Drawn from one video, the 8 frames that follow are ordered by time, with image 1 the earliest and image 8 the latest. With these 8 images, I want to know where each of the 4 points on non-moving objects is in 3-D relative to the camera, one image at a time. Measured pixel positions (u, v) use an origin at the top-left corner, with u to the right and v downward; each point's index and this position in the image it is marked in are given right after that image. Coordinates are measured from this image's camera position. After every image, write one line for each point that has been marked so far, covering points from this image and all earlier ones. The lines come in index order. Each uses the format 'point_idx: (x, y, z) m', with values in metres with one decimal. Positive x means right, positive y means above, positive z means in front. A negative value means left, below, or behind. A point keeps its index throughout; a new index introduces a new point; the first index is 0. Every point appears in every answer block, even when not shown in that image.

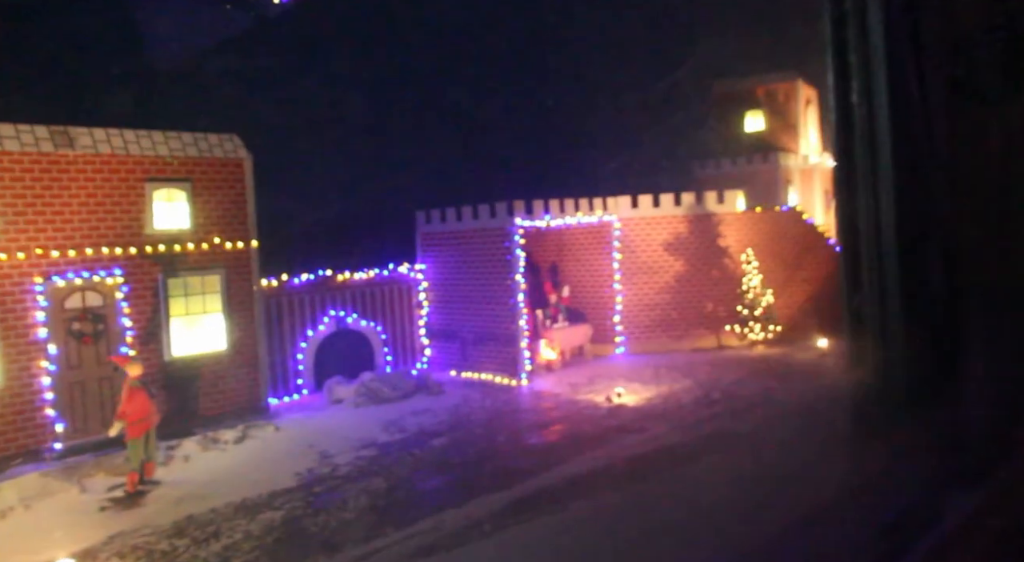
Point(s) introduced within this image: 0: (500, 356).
0: (-0.2, -1.3, +16.2) m
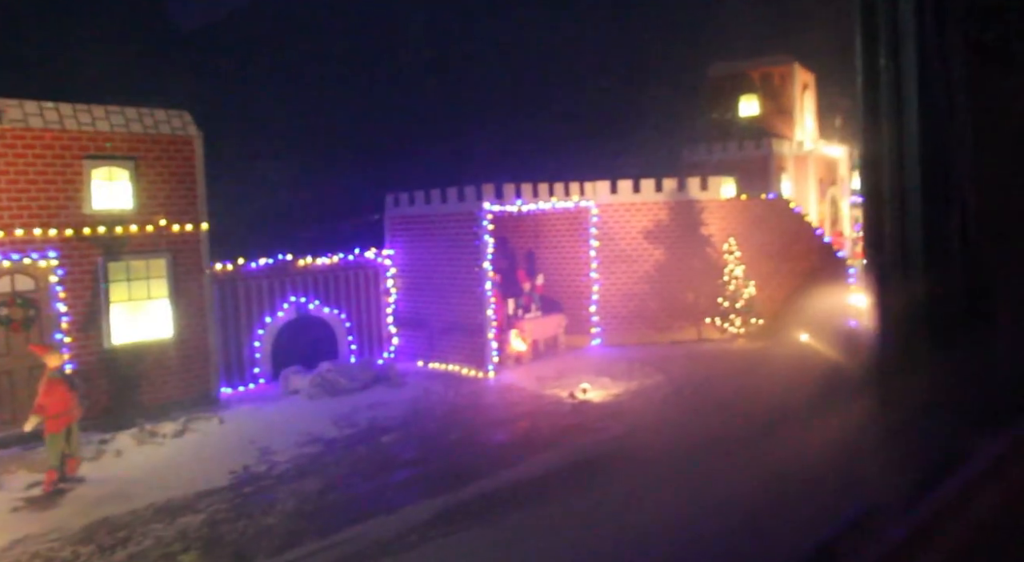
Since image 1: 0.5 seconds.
0: (-0.7, -1.1, +15.5) m
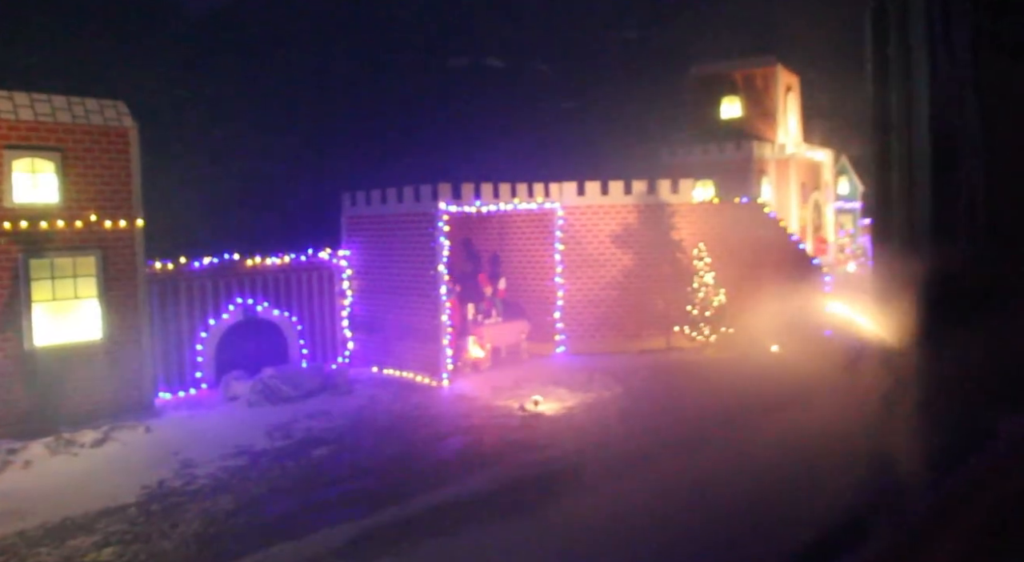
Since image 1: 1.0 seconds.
0: (-1.4, -1.1, +14.8) m
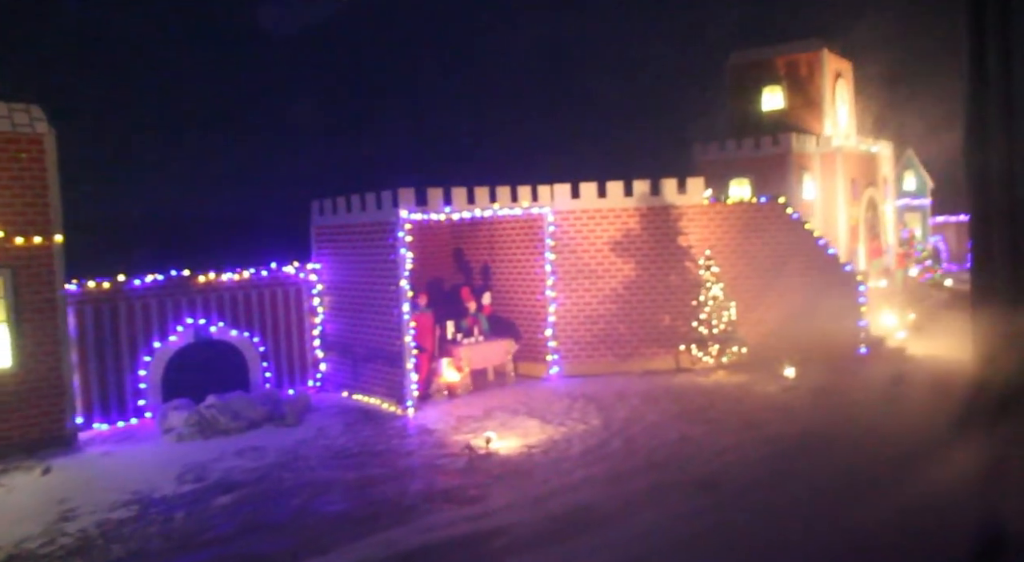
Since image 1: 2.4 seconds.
0: (-1.8, -1.4, +13.3) m
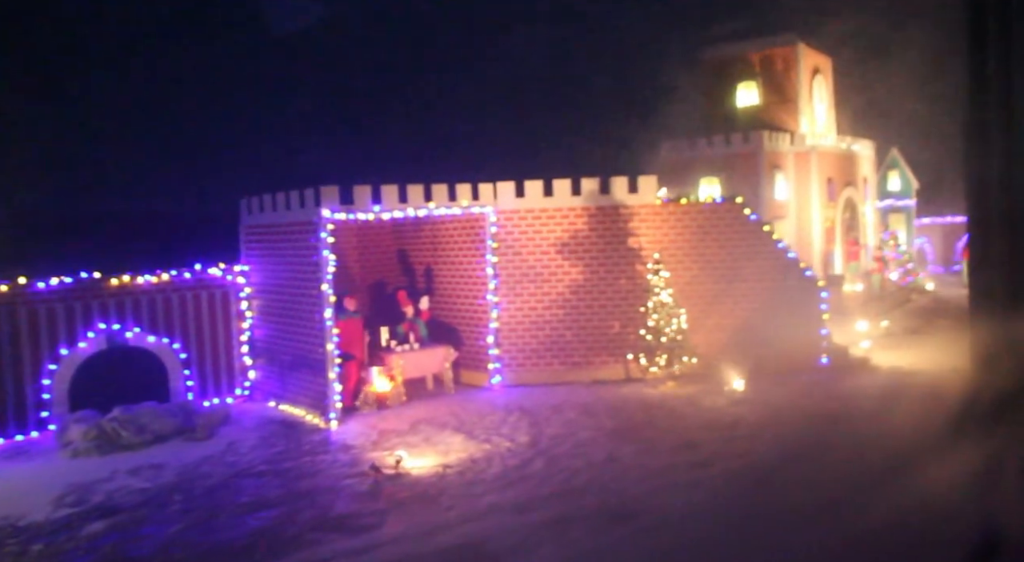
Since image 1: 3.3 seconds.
0: (-2.6, -1.4, +12.5) m
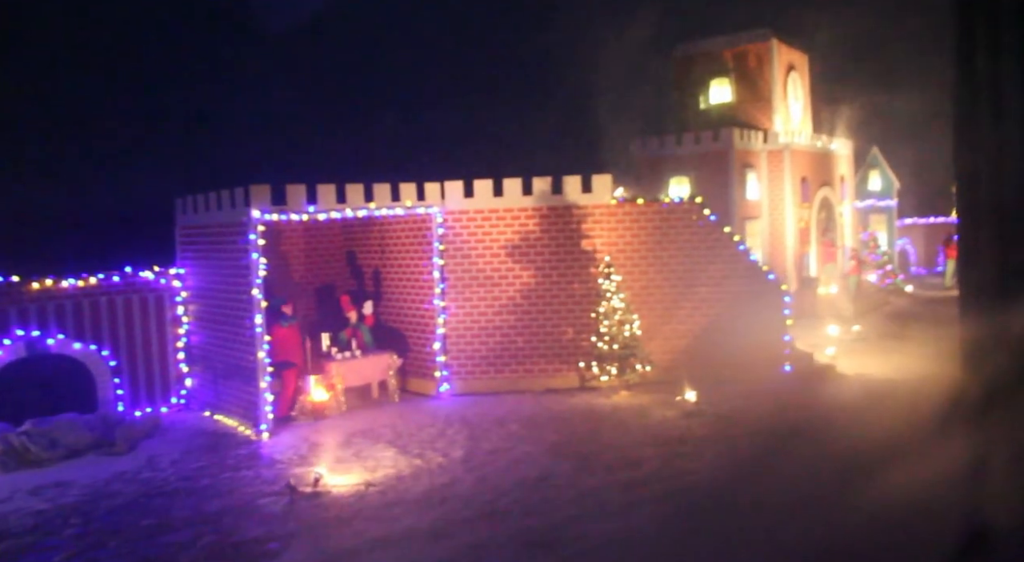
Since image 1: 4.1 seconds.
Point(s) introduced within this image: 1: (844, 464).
0: (-3.4, -1.5, +11.9) m
1: (+3.4, -1.8, +9.5) m
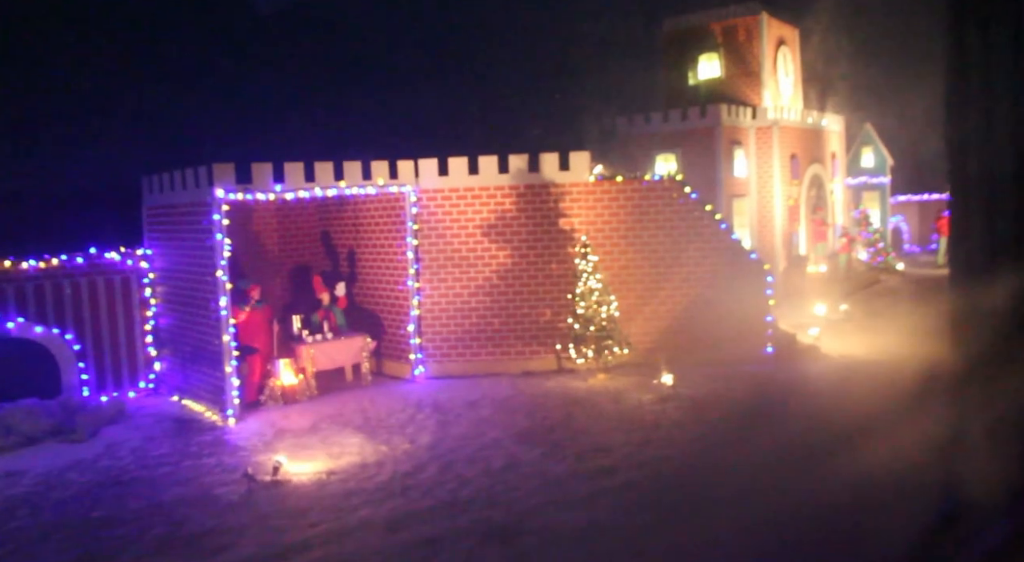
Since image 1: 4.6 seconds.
0: (-3.7, -1.2, +11.6) m
1: (+3.0, -1.7, +9.2) m
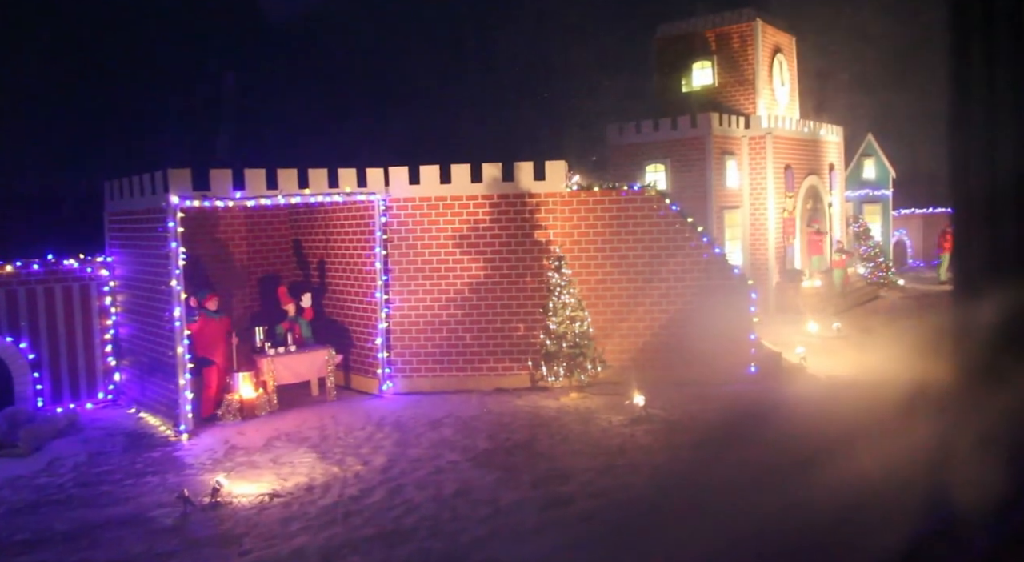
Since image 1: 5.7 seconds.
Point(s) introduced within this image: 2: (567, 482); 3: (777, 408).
0: (-4.1, -1.4, +11.1) m
1: (+2.6, -1.8, +8.7) m
2: (+0.6, -1.9, +8.6) m
3: (+3.1, -1.5, +11.2) m
